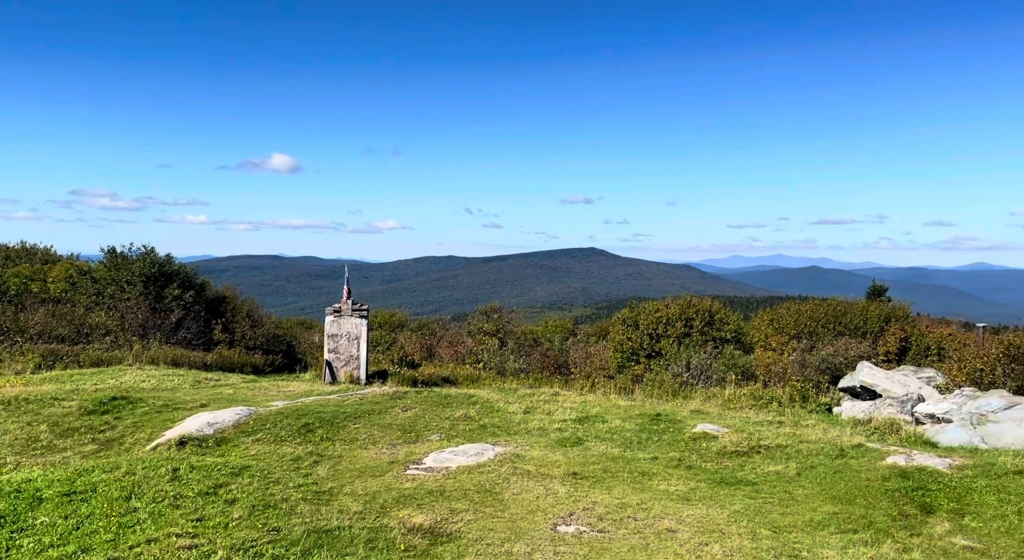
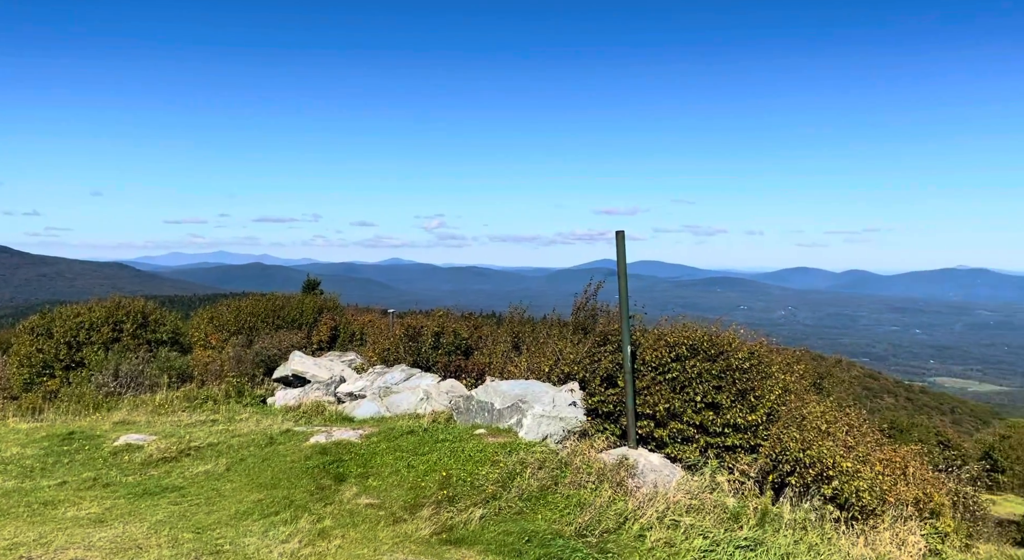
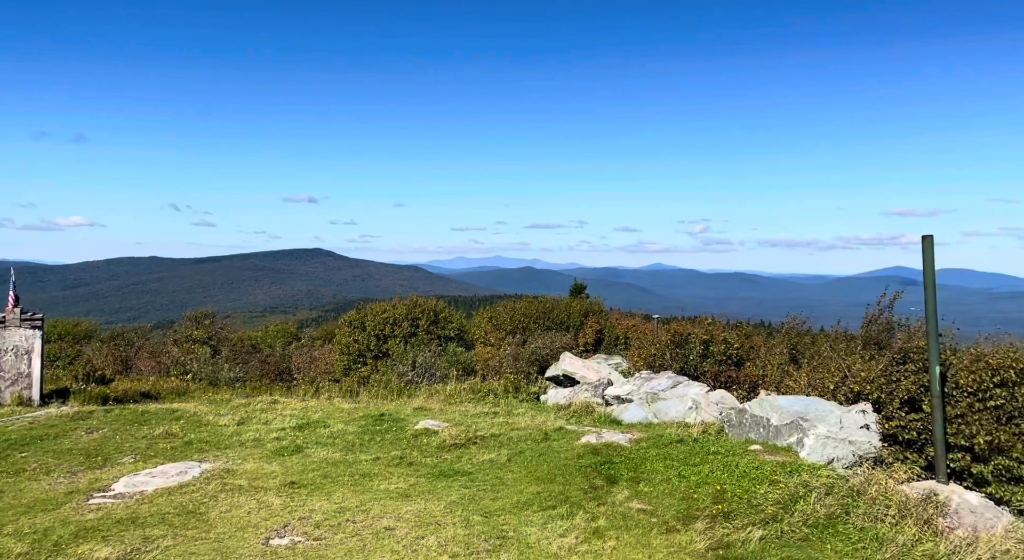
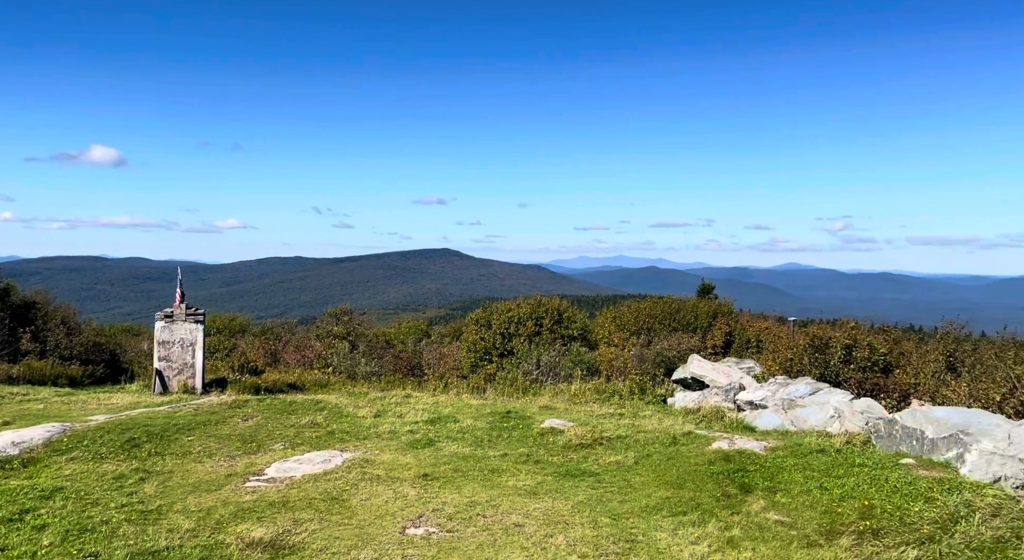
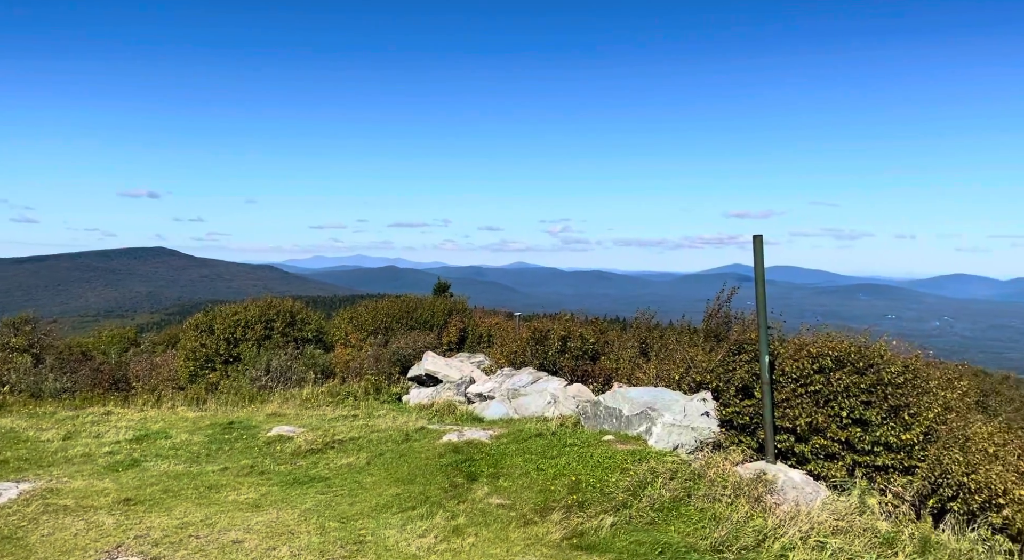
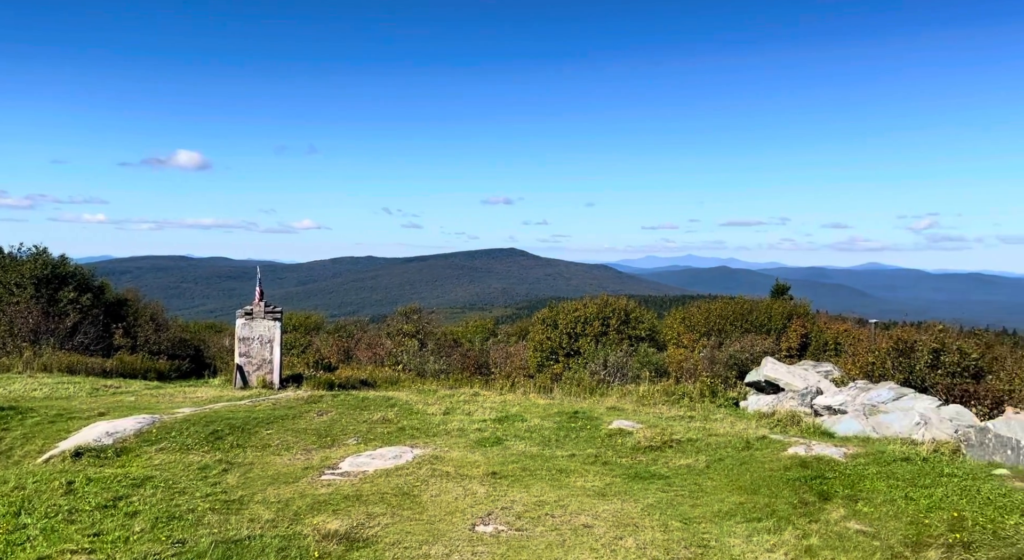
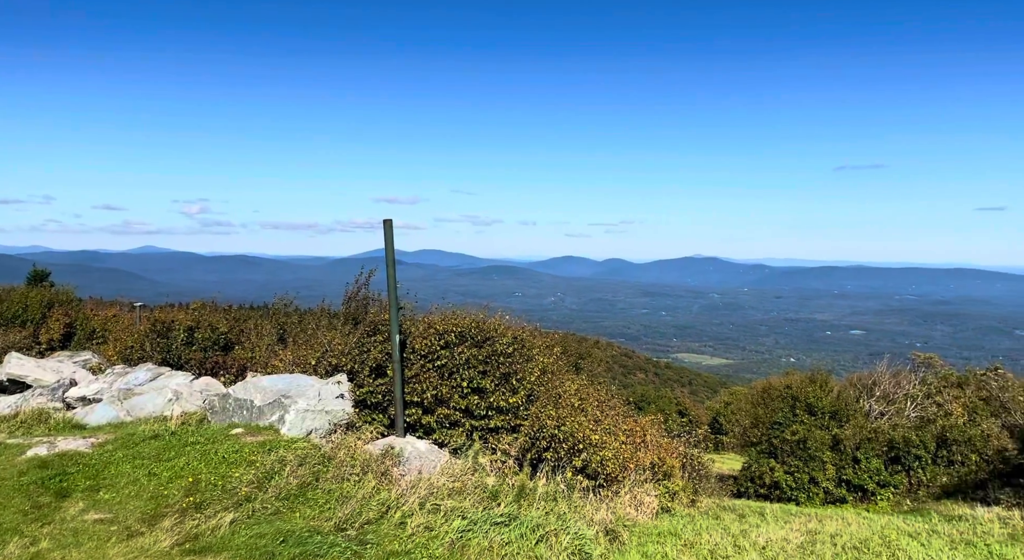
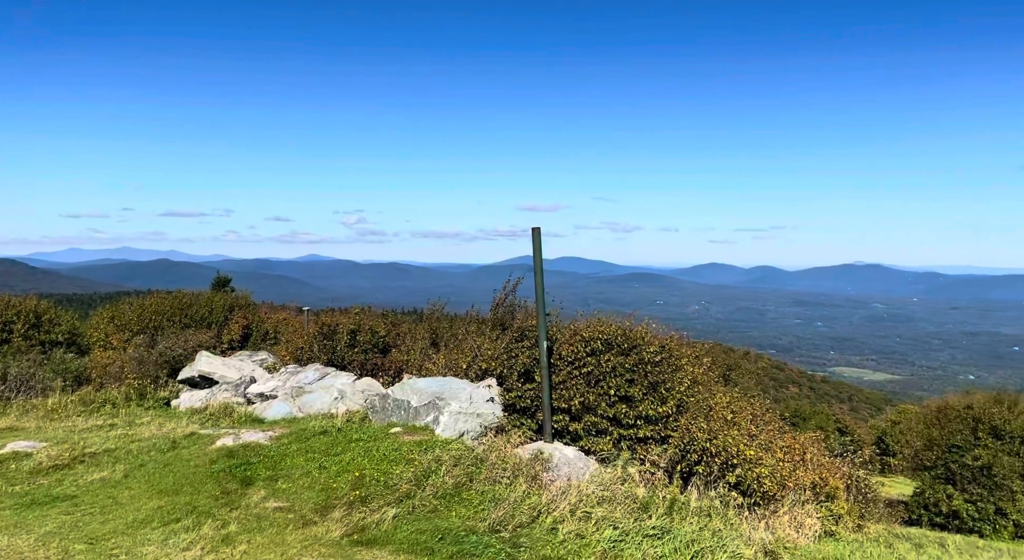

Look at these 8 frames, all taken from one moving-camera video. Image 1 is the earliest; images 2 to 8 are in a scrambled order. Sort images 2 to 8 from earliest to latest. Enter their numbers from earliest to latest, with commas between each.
6, 4, 3, 5, 2, 8, 7
